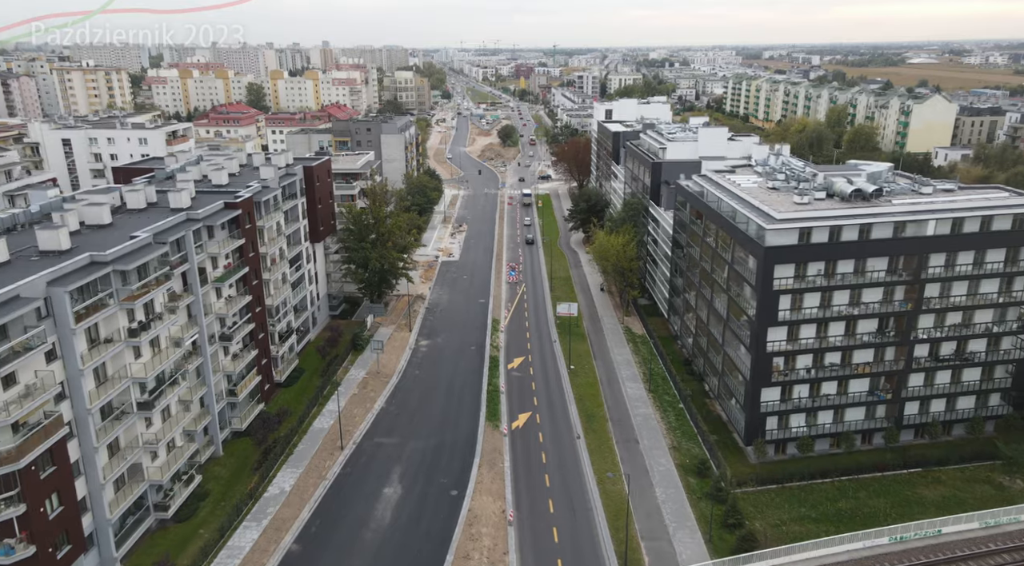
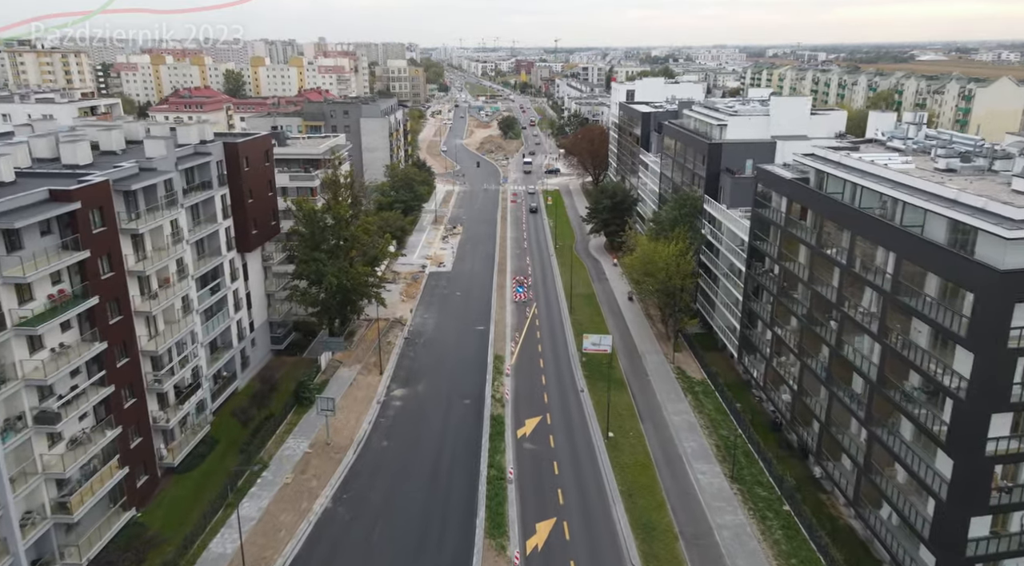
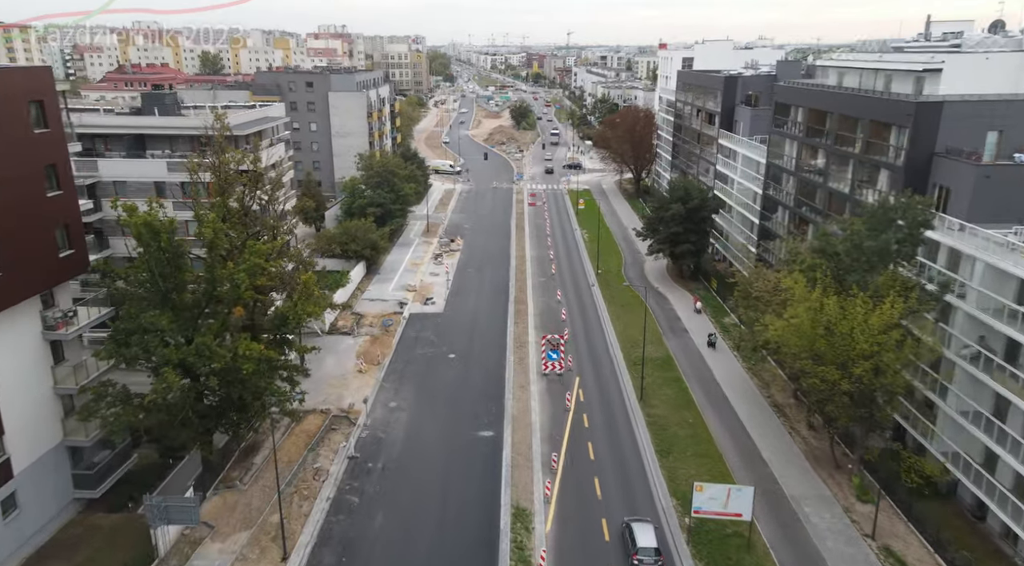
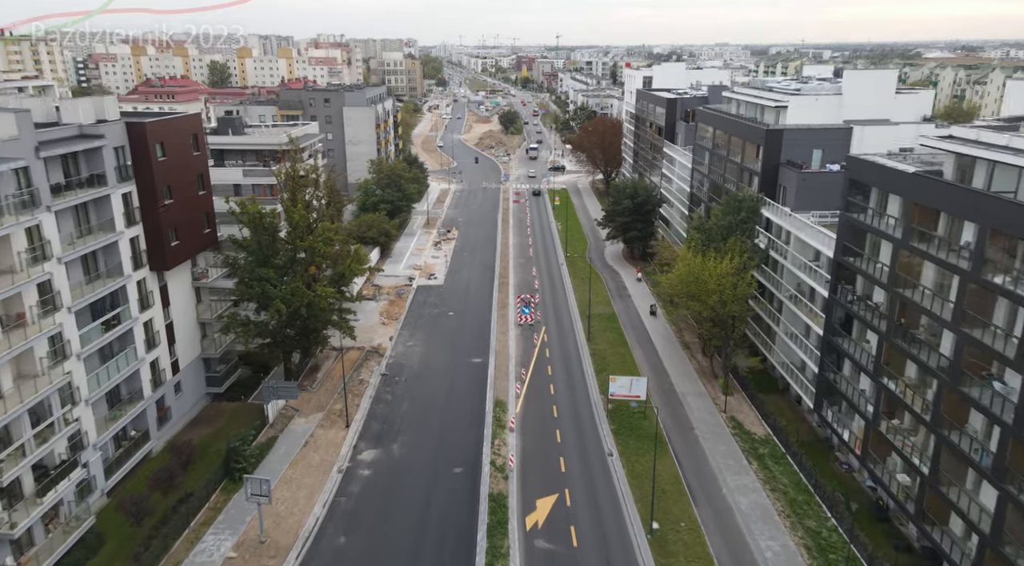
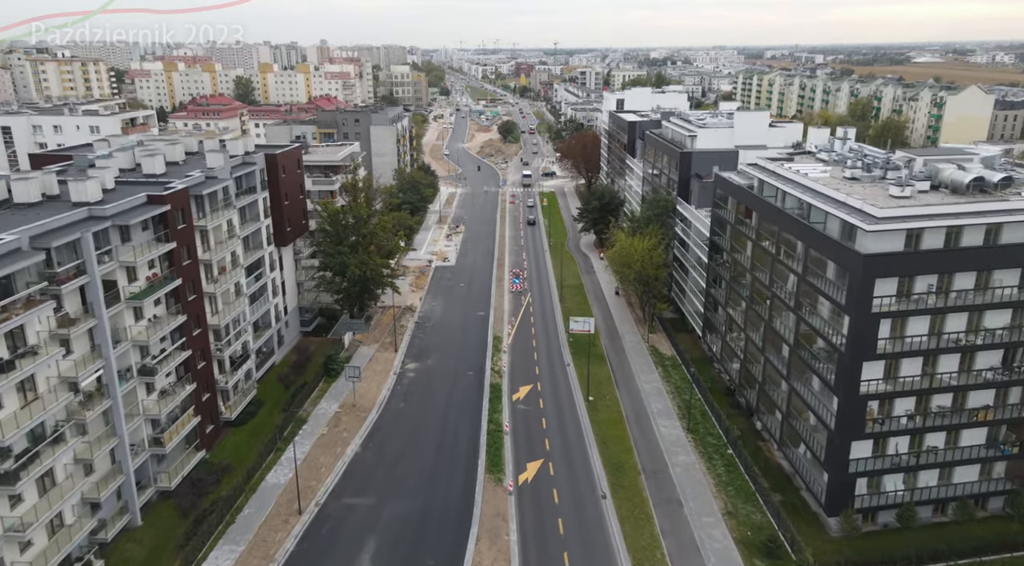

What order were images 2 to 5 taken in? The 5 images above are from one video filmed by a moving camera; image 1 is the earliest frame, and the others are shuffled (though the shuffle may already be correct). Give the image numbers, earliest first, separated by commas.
5, 2, 4, 3
